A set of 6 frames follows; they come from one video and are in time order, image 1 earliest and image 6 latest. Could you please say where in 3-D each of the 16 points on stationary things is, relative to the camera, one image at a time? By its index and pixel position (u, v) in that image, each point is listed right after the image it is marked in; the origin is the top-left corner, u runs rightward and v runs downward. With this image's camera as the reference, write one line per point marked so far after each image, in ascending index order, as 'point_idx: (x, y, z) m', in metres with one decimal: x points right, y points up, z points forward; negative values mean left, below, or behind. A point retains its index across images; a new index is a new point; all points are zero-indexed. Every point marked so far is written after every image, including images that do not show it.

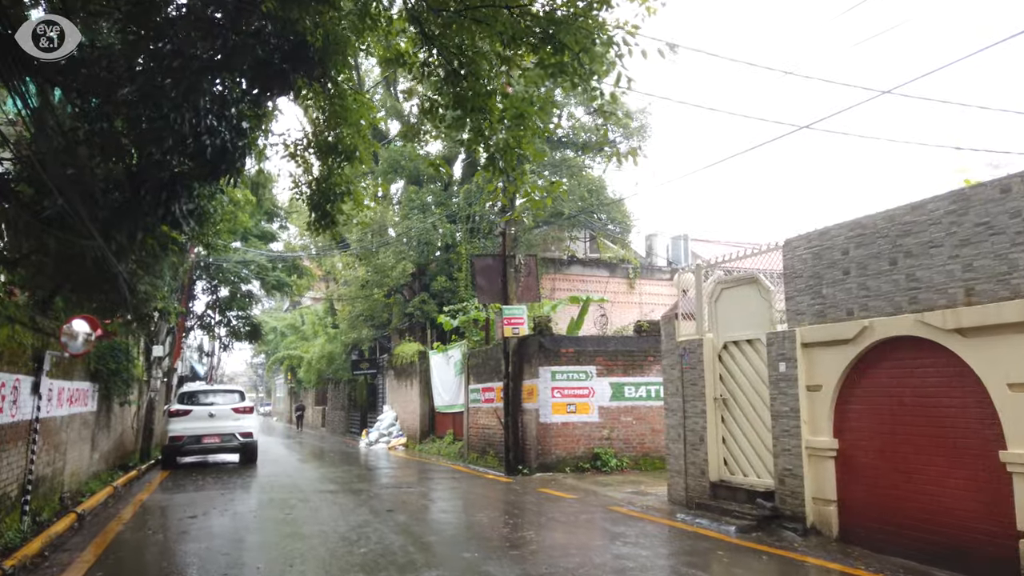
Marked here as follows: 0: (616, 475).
0: (+1.6, -3.0, +12.0) m
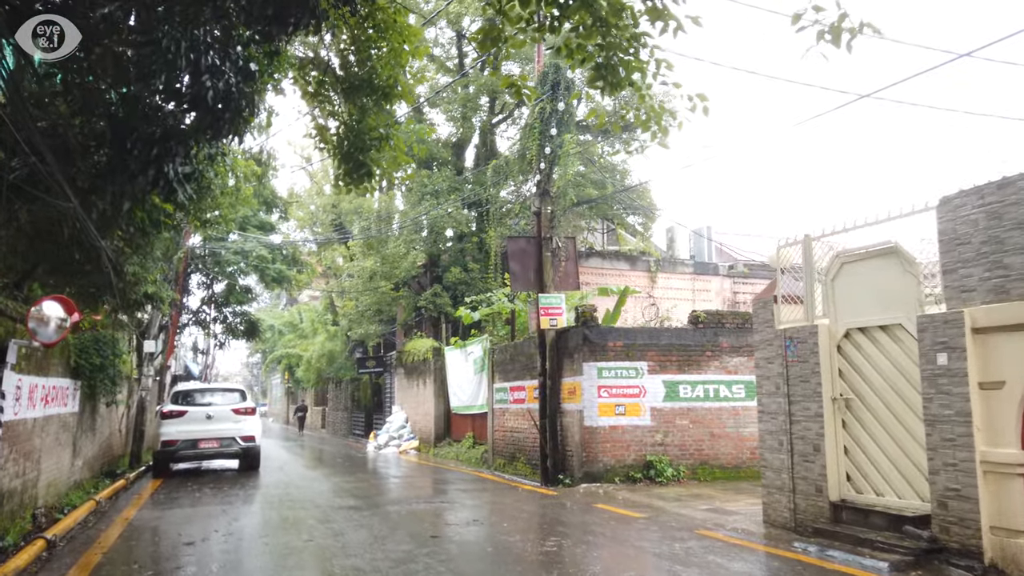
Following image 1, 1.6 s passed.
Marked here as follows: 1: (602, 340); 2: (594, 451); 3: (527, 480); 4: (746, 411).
0: (+2.2, -2.8, +10.5) m
1: (+1.3, -0.8, +11.1) m
2: (+1.2, -2.3, +10.9) m
3: (+0.2, -3.1, +12.1) m
4: (+3.5, -1.8, +11.4) m
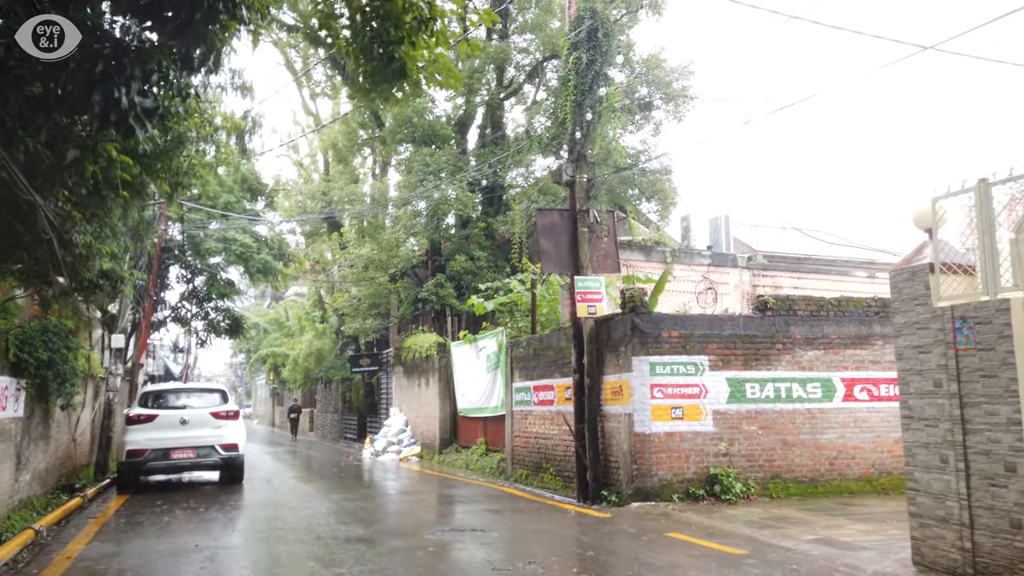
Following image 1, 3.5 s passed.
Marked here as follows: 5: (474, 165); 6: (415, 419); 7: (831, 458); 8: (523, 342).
0: (+2.7, -2.5, +8.7) m
1: (+1.7, -0.5, +9.3) m
2: (+1.6, -2.1, +9.1) m
3: (+0.7, -2.8, +10.3) m
4: (+3.9, -1.6, +9.6) m
5: (-1.0, +3.1, +19.6) m
6: (-2.3, -3.2, +18.5) m
7: (+4.0, -2.1, +9.6) m
8: (+0.2, -0.9, +12.5) m
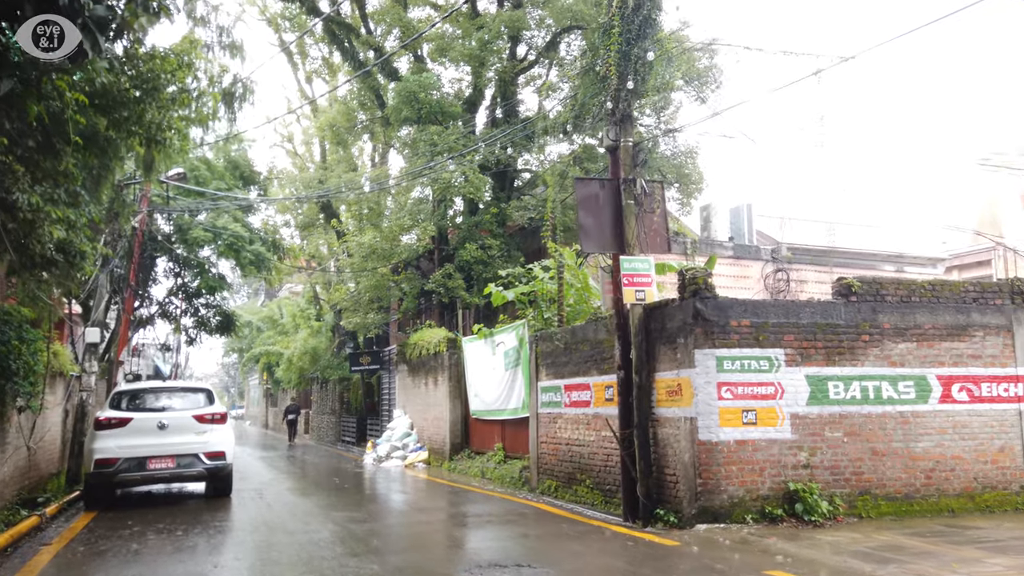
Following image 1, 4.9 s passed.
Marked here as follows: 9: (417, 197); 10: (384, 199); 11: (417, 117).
0: (+3.1, -2.3, +7.2) m
1: (+2.1, -0.3, +7.8) m
2: (+2.0, -1.9, +7.6) m
3: (+1.0, -2.6, +8.8) m
4: (+4.3, -1.4, +8.1) m
5: (-0.7, +3.3, +18.0) m
6: (-2.0, -3.0, +17.0) m
7: (+4.4, -1.9, +8.1) m
8: (+0.6, -0.7, +11.0) m
9: (-2.3, +2.2, +18.5) m
10: (-3.2, +2.3, +19.3) m
11: (-2.3, +4.2, +18.6) m
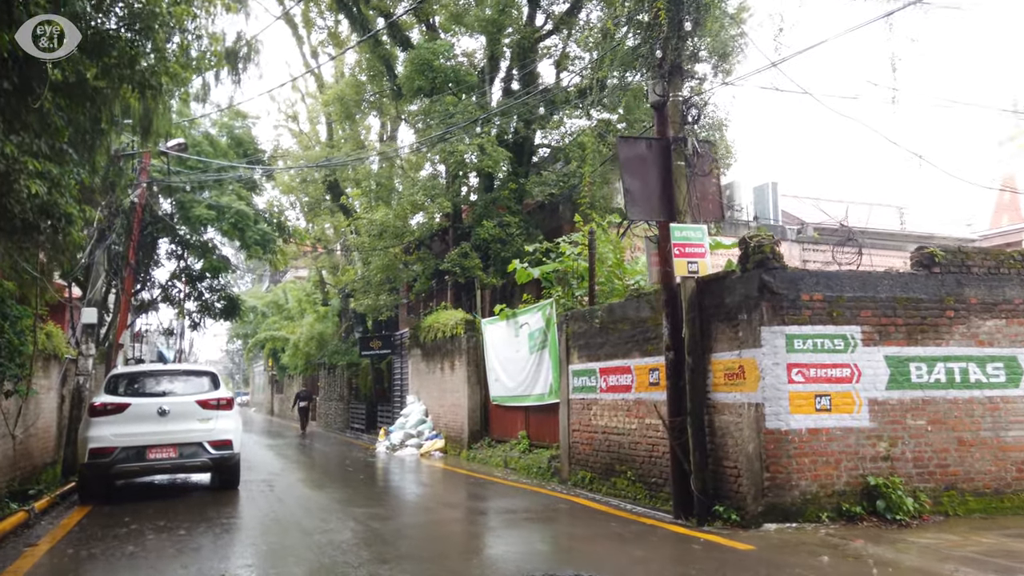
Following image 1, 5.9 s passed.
0: (+3.5, -2.0, +6.3) m
1: (+2.5, 0.0, +6.9) m
2: (+2.4, -1.6, +6.7) m
3: (+1.4, -2.3, +7.9) m
4: (+4.7, -1.1, +7.3) m
5: (-0.2, +3.8, +17.1) m
6: (-1.6, -2.5, +16.1) m
7: (+4.8, -1.6, +7.2) m
8: (+1.0, -0.3, +10.1) m
9: (-1.9, +2.7, +17.5) m
10: (-2.8, +2.7, +18.4) m
11: (-1.9, +4.6, +17.6) m
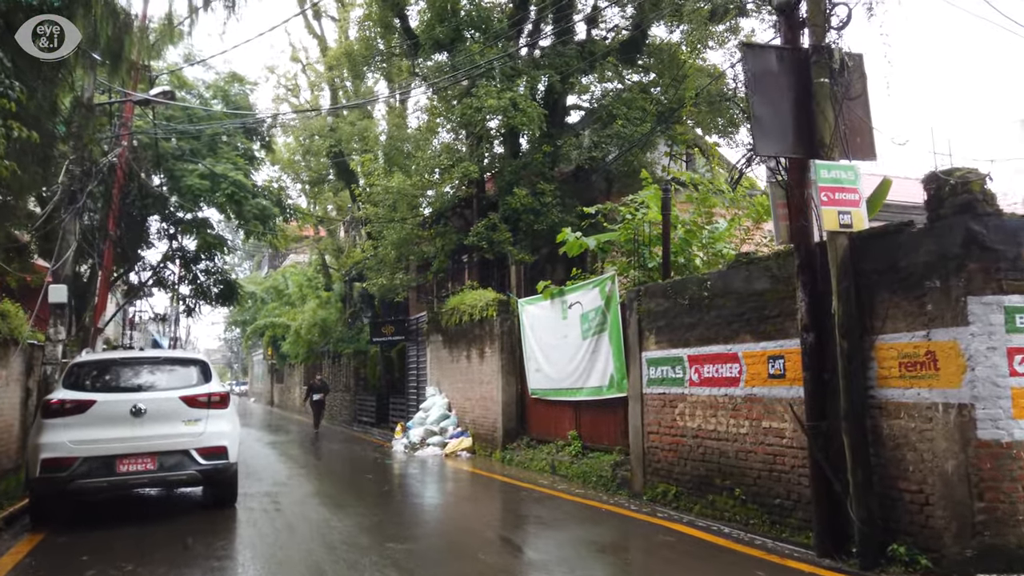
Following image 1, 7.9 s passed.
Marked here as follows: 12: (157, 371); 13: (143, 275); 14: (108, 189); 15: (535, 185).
0: (+4.1, -1.7, +4.3) m
1: (+3.2, +0.3, +4.9) m
2: (+3.1, -1.3, +4.7) m
3: (+2.1, -2.0, +6.0) m
4: (+5.4, -0.8, +5.3) m
5: (+0.4, +4.2, +15.0) m
6: (-0.9, -2.1, +14.2) m
7: (+5.5, -1.3, +5.2) m
8: (+1.6, 0.0, +8.1) m
9: (-1.2, +3.1, +15.5) m
10: (-2.2, +3.2, +16.4) m
11: (-1.2, +5.1, +15.5) m
12: (-3.6, -0.8, +7.6) m
13: (-9.5, +0.4, +19.5) m
14: (-6.9, +1.7, +13.0) m
15: (+0.4, +2.0, +15.5) m
